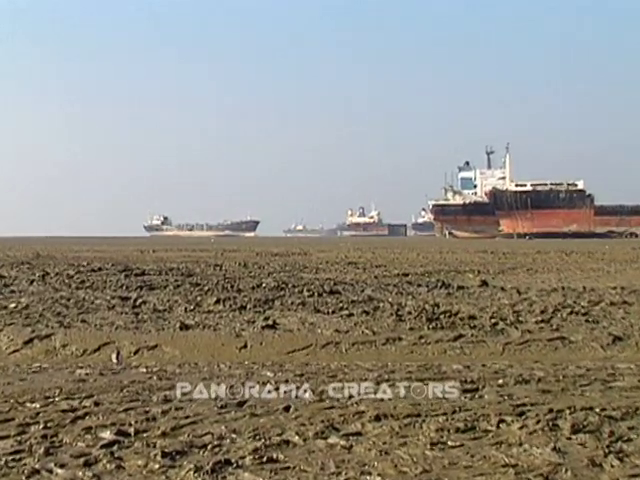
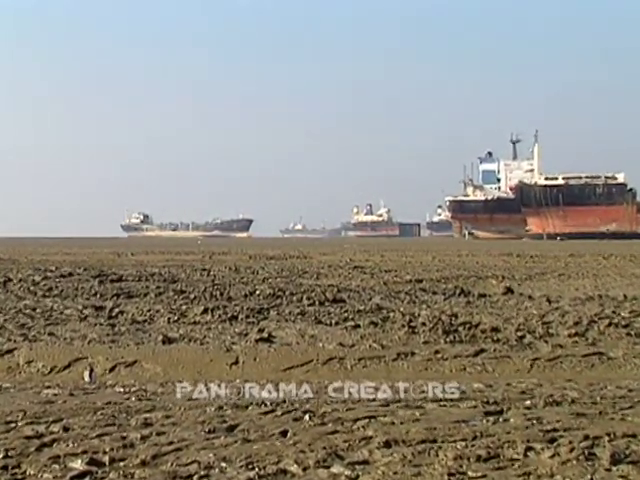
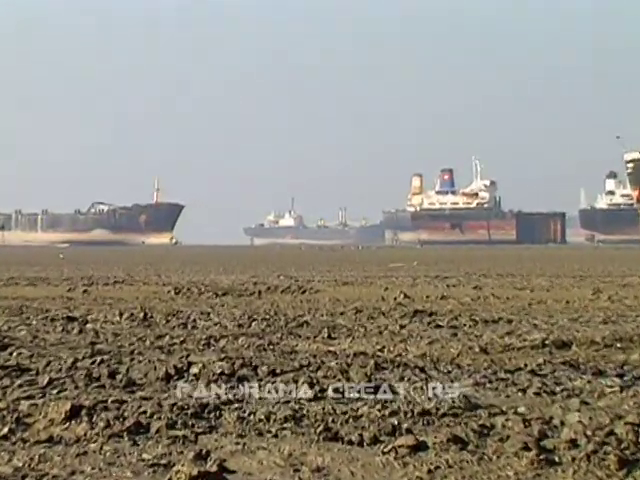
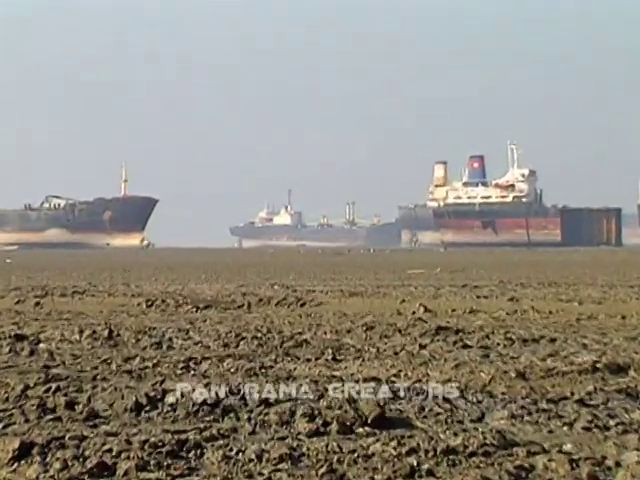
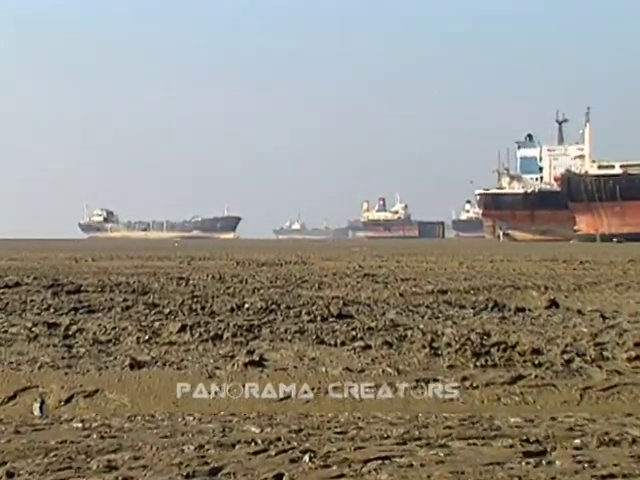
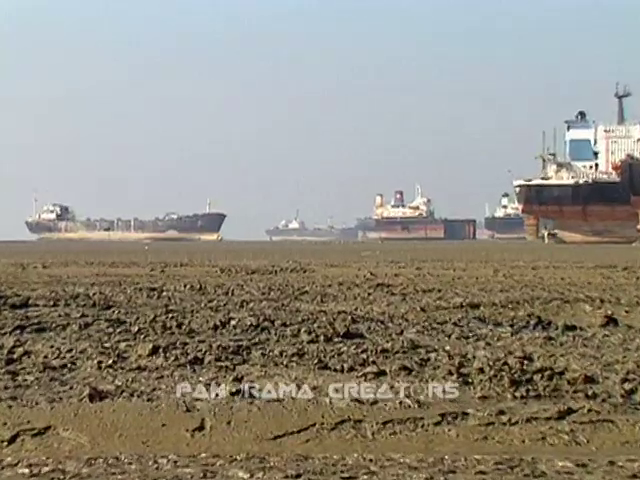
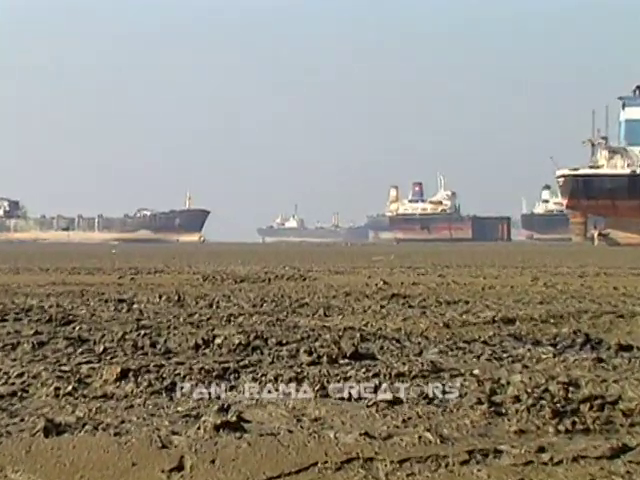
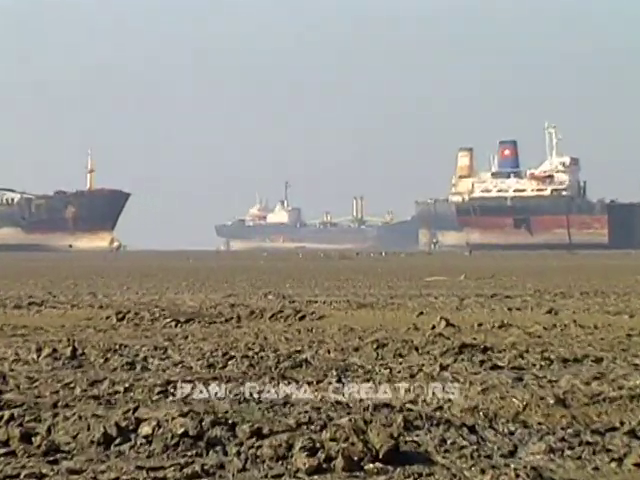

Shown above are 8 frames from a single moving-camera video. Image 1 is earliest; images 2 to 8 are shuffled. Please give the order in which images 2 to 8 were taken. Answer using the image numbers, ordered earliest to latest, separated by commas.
2, 5, 6, 7, 3, 4, 8
